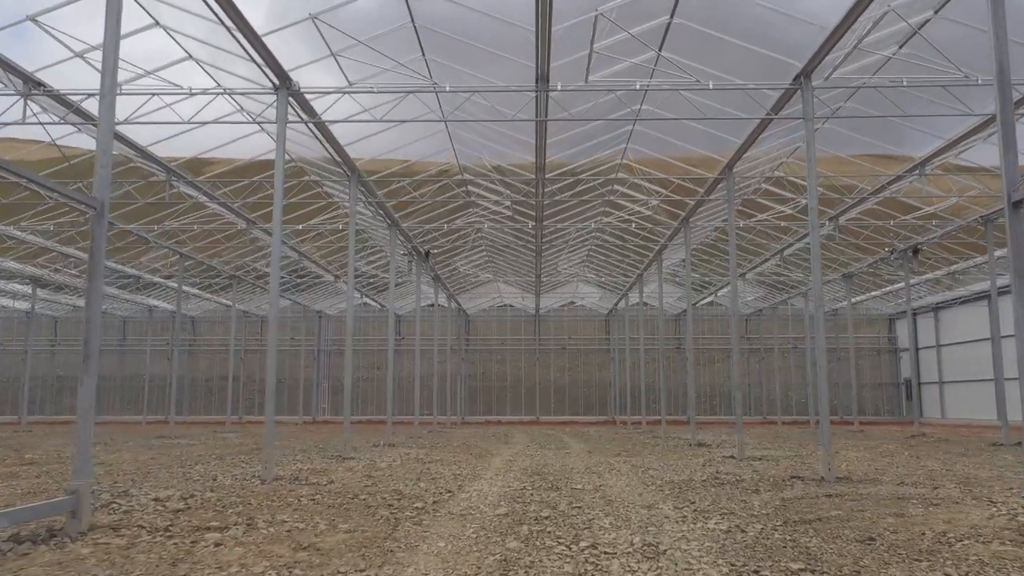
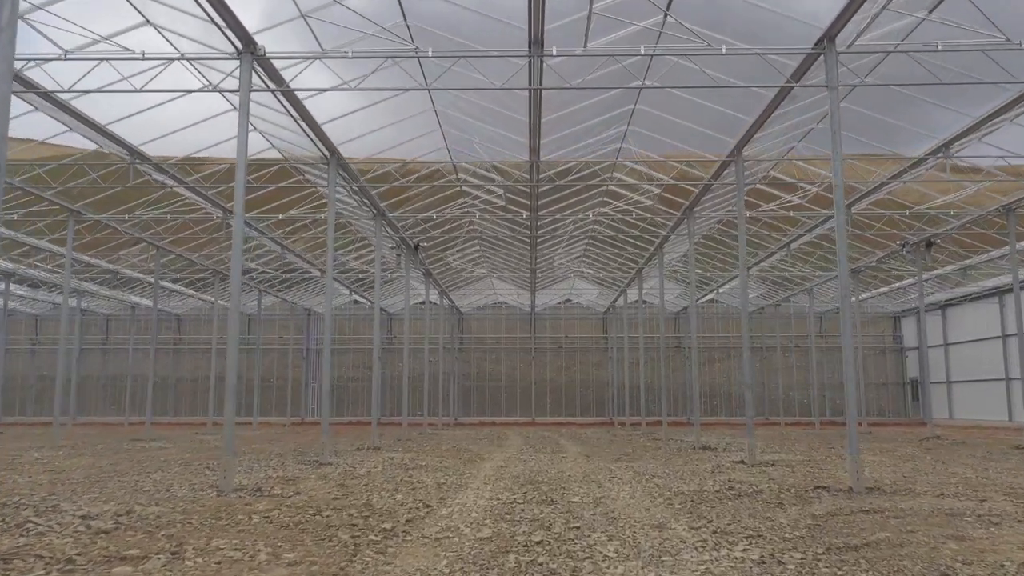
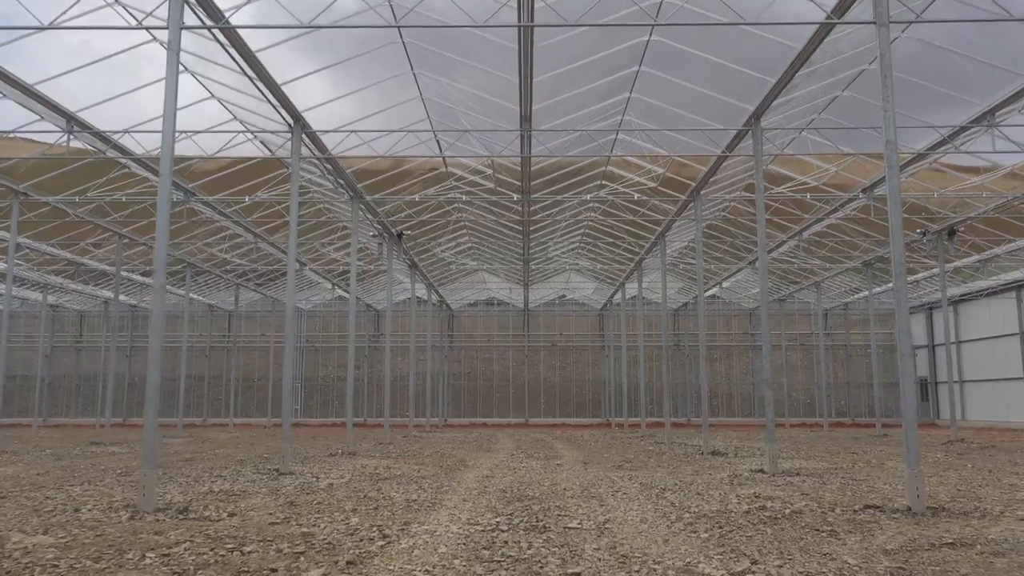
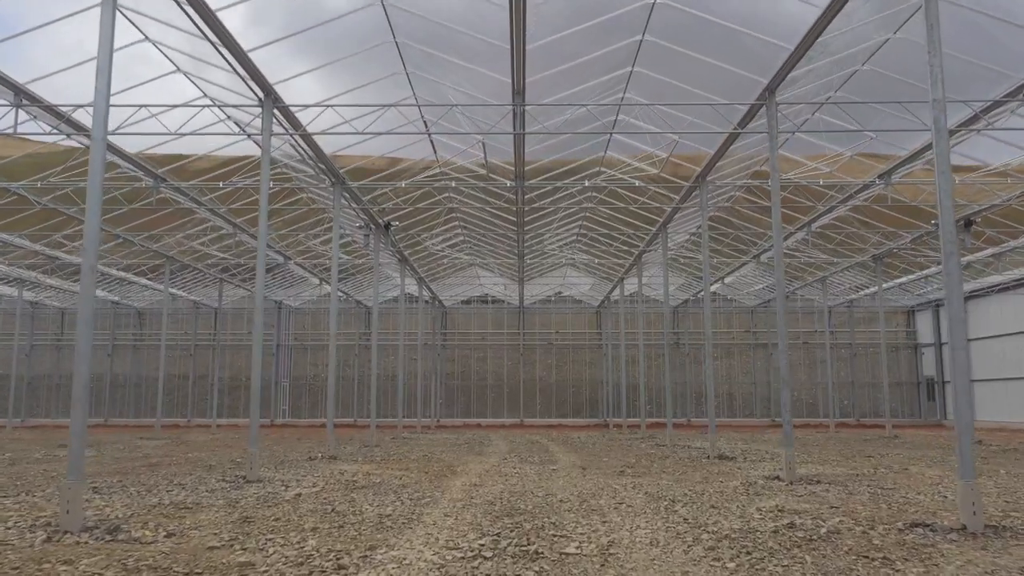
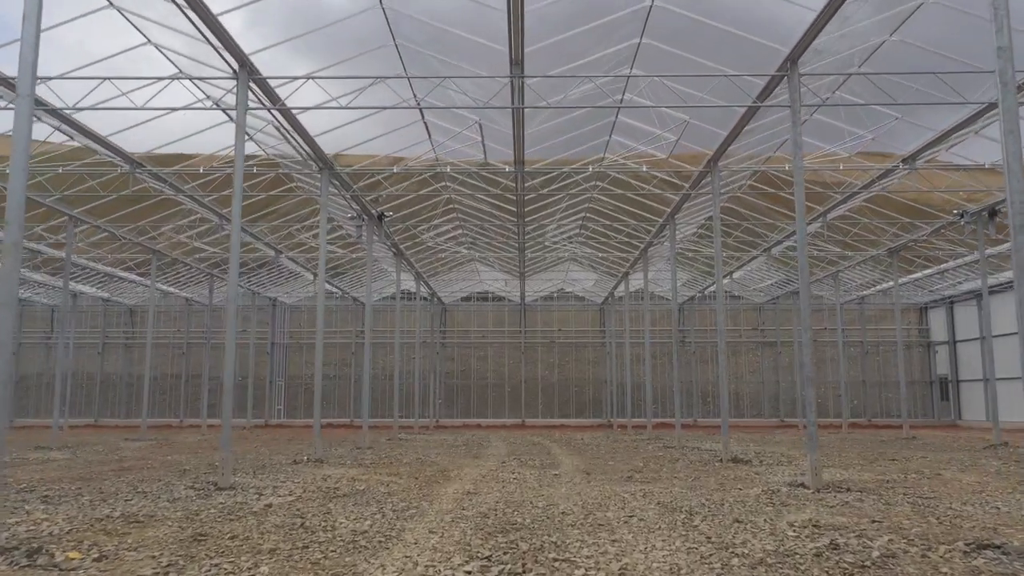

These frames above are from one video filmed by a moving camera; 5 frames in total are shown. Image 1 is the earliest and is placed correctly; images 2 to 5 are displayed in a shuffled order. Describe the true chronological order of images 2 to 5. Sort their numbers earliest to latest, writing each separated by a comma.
2, 3, 4, 5
